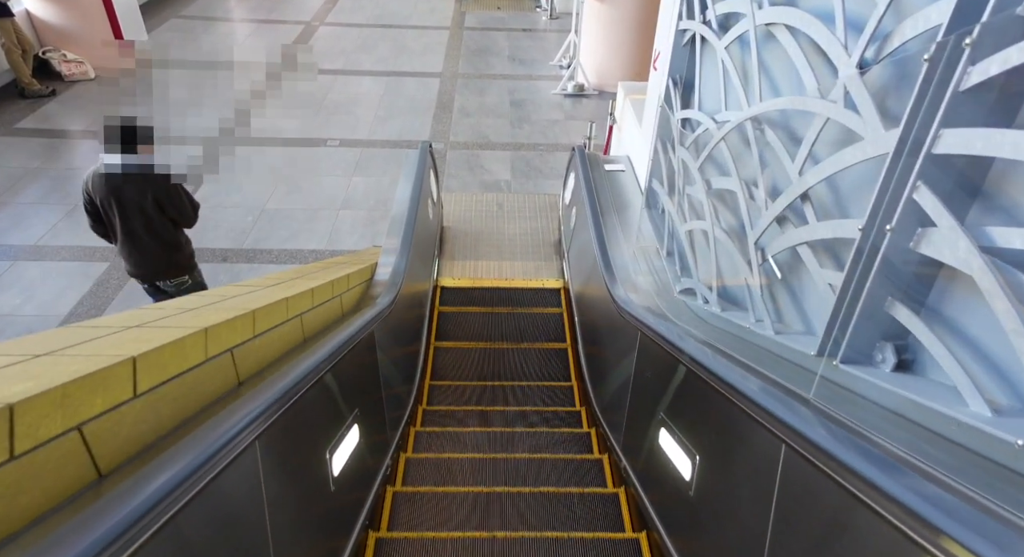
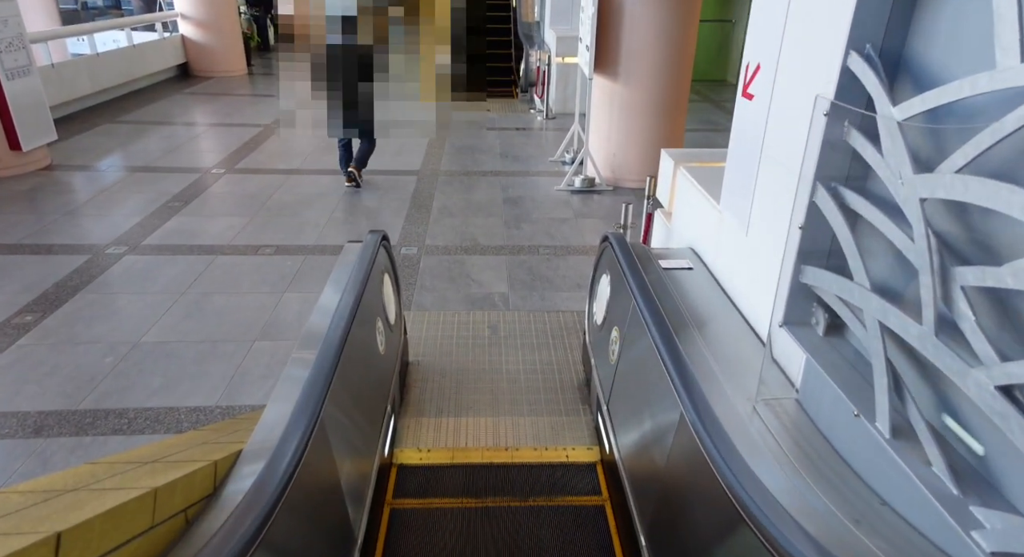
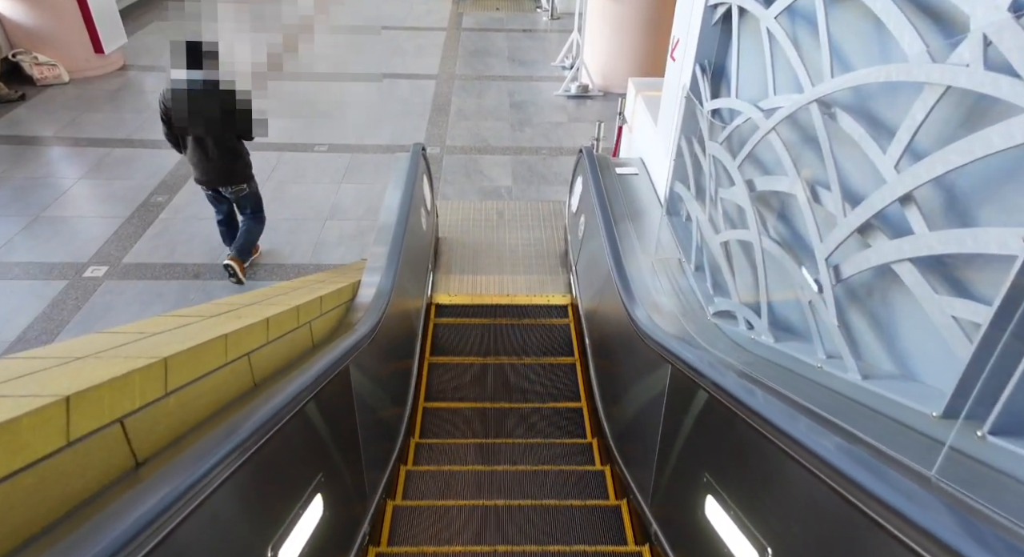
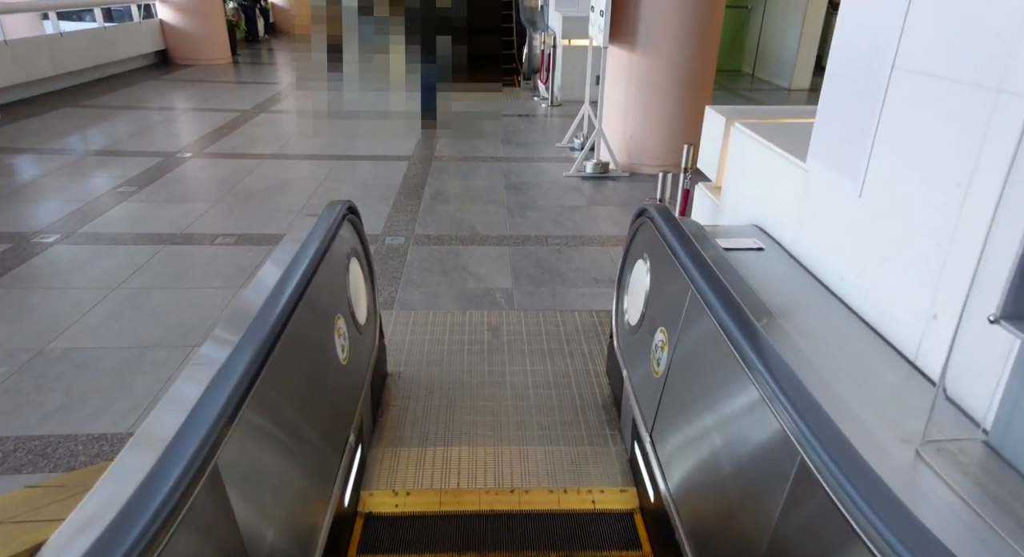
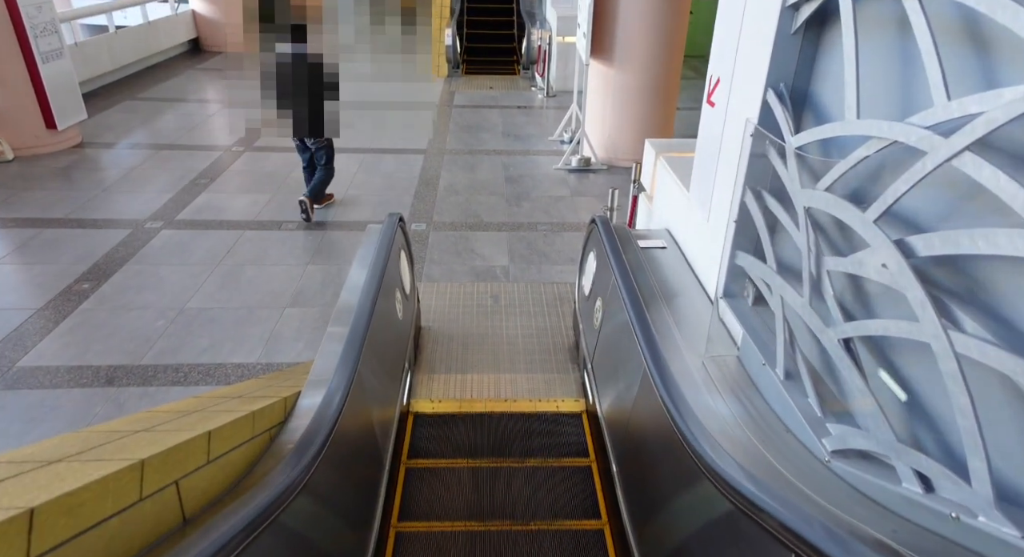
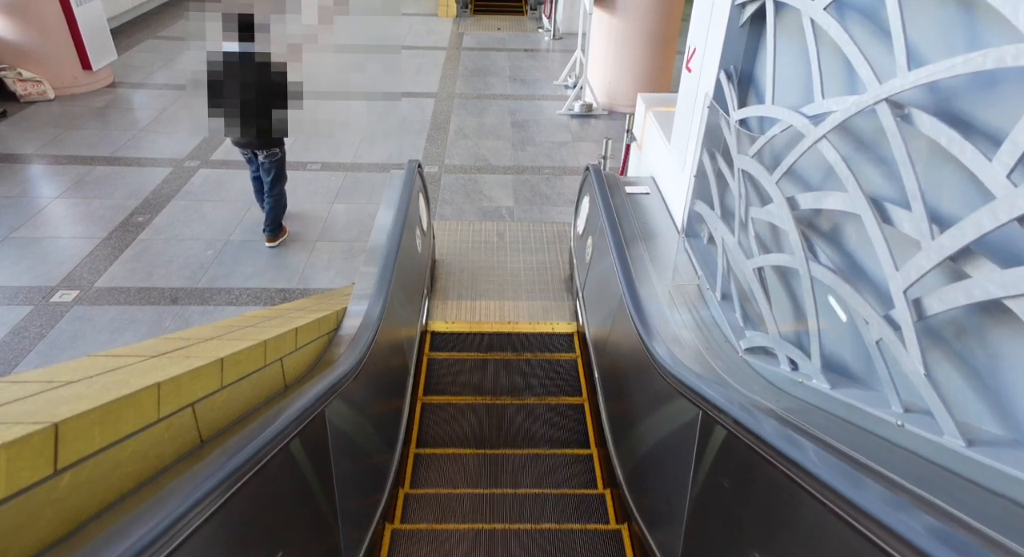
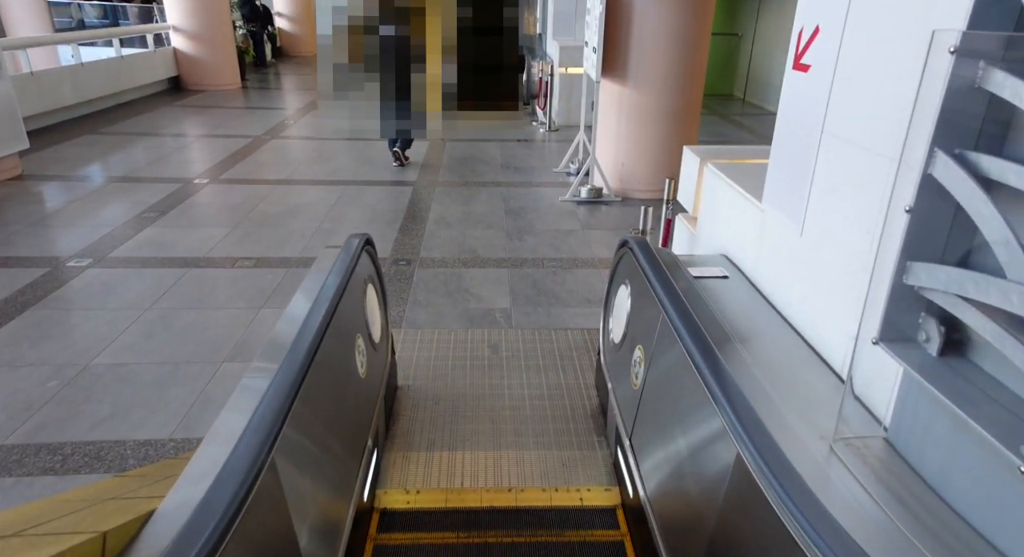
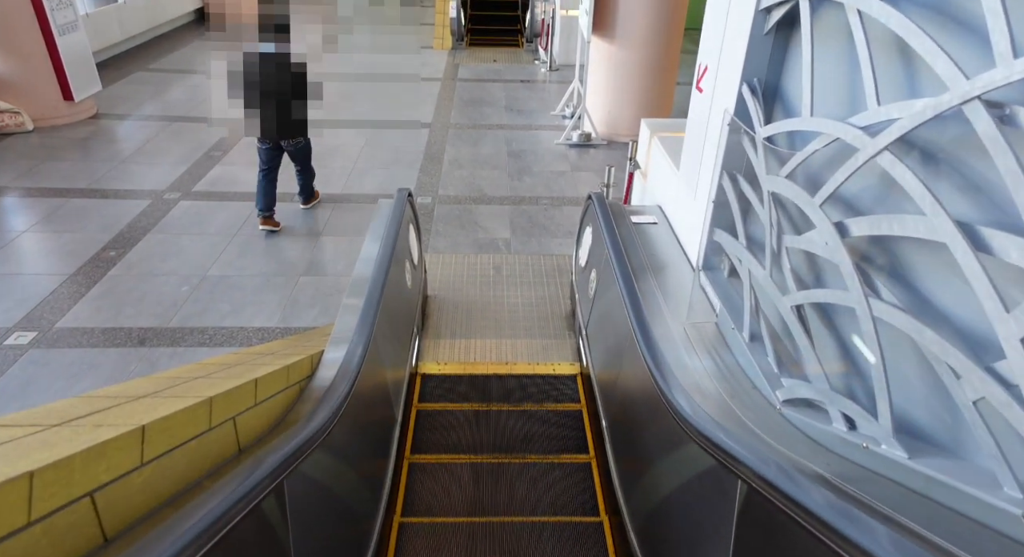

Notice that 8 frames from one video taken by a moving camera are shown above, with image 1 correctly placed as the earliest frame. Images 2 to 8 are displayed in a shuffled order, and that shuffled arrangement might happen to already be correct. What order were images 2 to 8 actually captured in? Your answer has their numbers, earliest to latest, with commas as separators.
3, 6, 8, 5, 2, 7, 4
